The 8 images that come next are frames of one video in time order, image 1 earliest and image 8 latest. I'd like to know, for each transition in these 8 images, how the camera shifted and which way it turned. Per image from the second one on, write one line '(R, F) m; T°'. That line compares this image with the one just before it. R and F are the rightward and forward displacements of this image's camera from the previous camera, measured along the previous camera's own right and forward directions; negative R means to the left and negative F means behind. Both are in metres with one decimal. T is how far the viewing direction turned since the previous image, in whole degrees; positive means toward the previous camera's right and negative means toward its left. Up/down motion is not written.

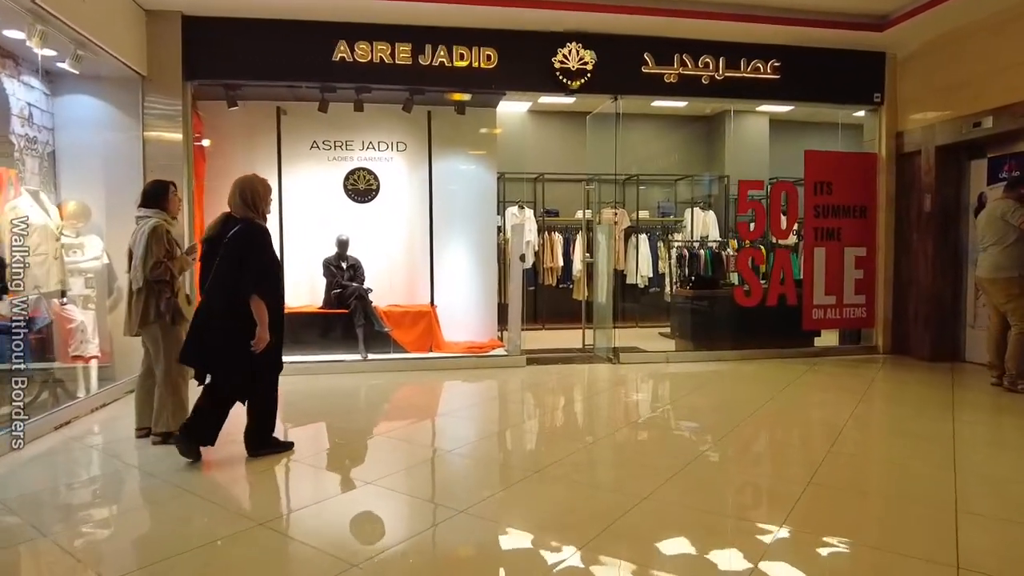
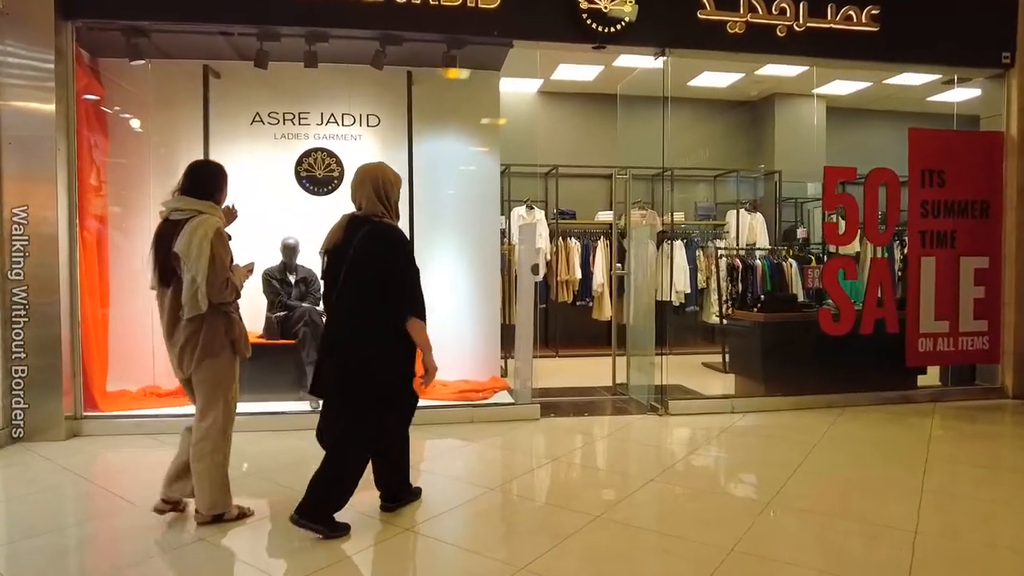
(0.0, +1.6) m; 0°
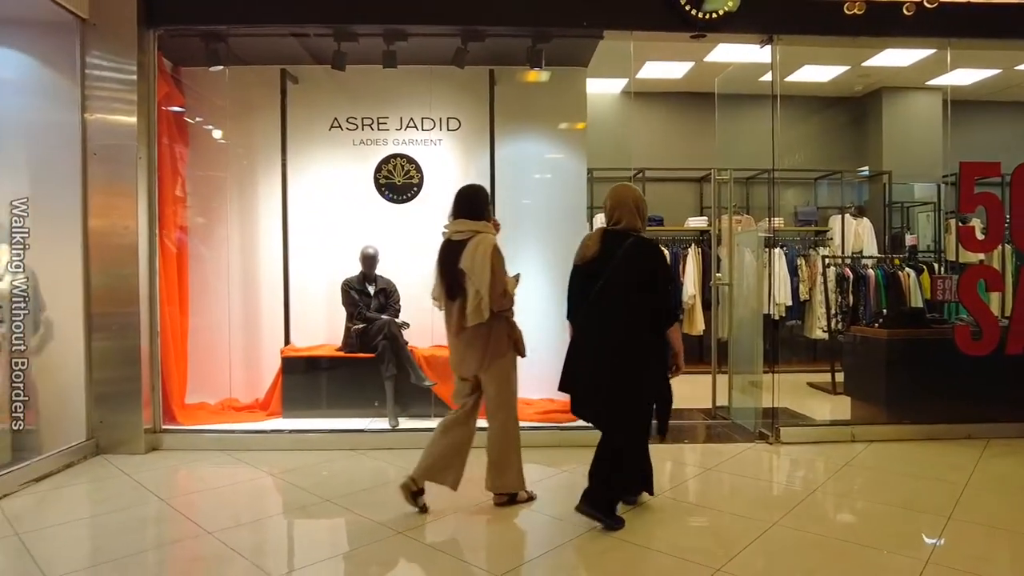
(-0.1, +0.3) m; -6°
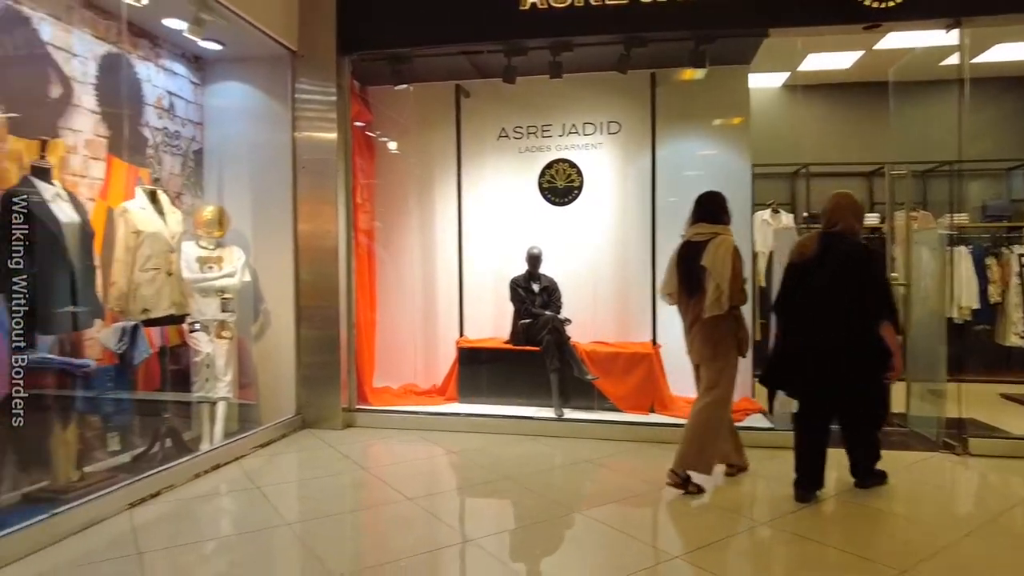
(-0.1, -0.2) m; -12°
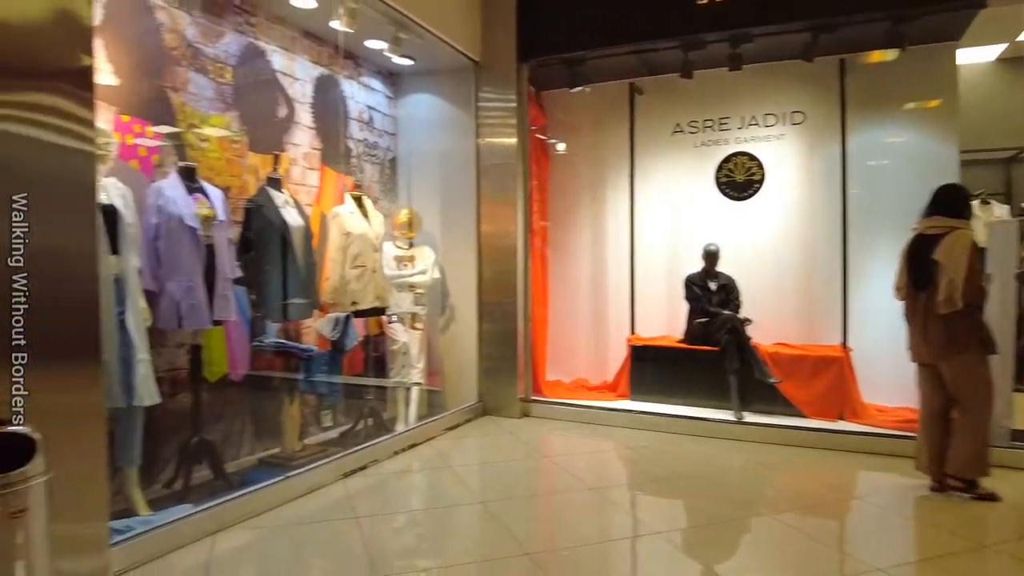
(-0.1, -0.1) m; -13°
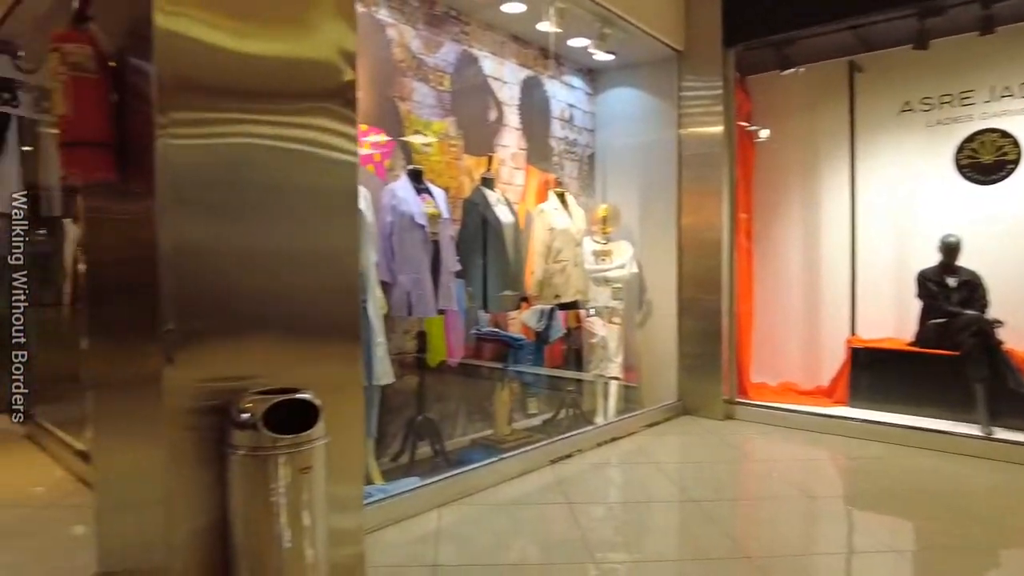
(-0.1, 0.0) m; -15°
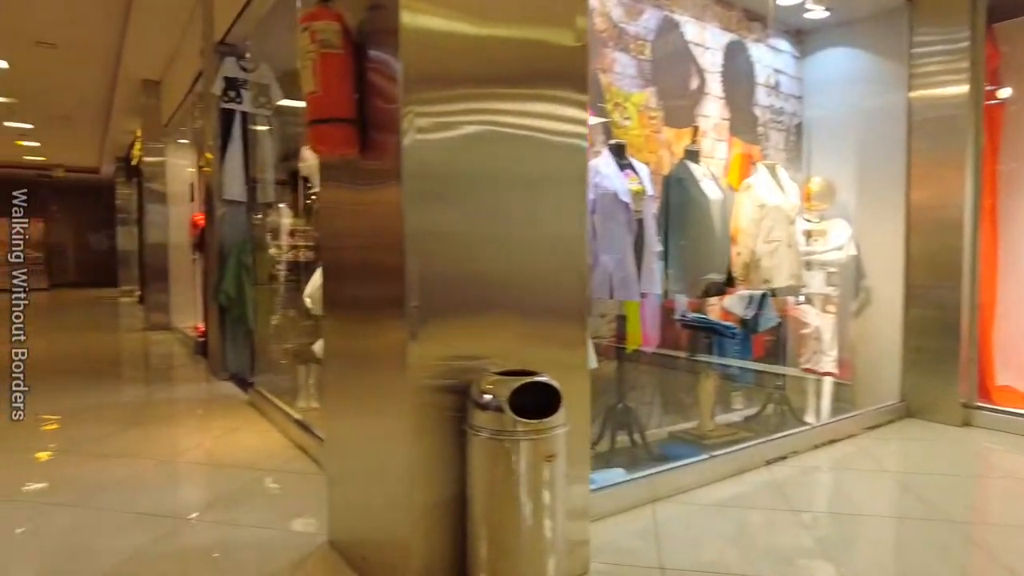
(-0.3, +0.1) m; -13°
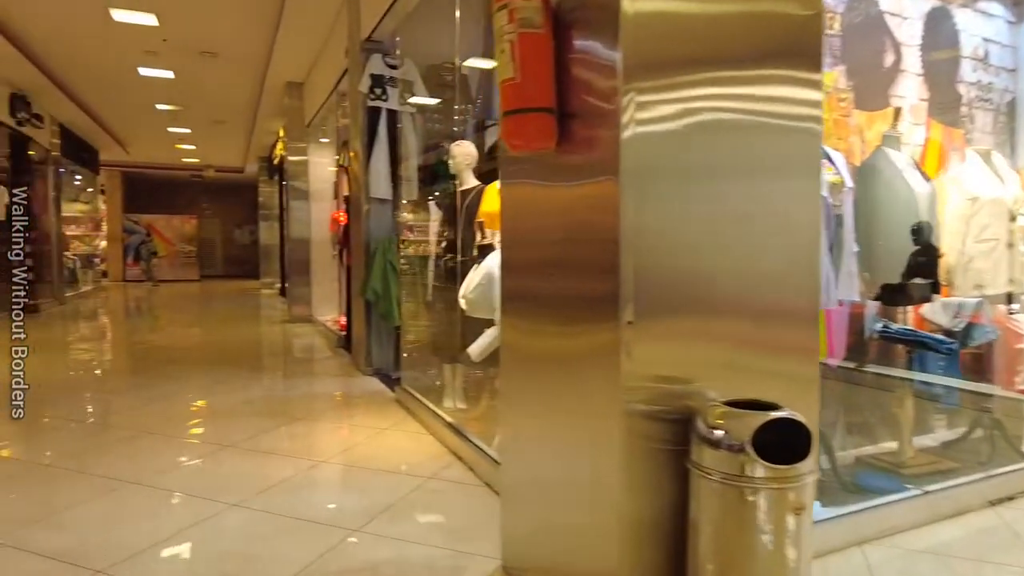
(-0.3, +0.2) m; -9°
